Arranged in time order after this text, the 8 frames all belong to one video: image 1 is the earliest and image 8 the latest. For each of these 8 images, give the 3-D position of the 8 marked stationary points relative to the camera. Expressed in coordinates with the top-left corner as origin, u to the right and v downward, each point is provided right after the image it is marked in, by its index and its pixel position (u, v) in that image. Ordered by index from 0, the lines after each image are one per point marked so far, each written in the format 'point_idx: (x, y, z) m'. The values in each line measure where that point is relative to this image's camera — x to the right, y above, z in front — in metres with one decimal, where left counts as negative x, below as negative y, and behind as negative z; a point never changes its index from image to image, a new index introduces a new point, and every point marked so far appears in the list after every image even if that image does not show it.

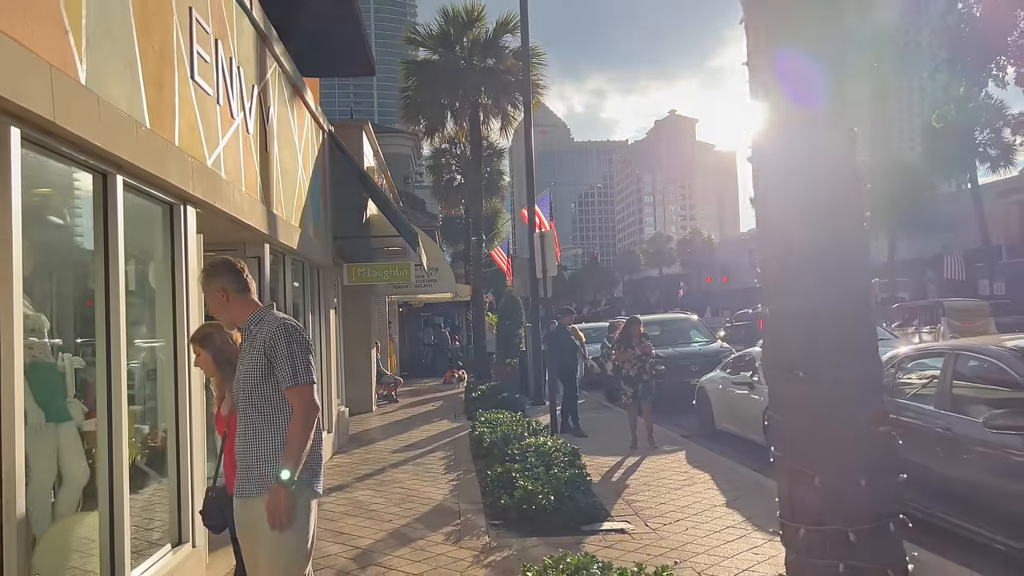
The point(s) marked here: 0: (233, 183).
0: (-2.1, +0.8, +5.9) m
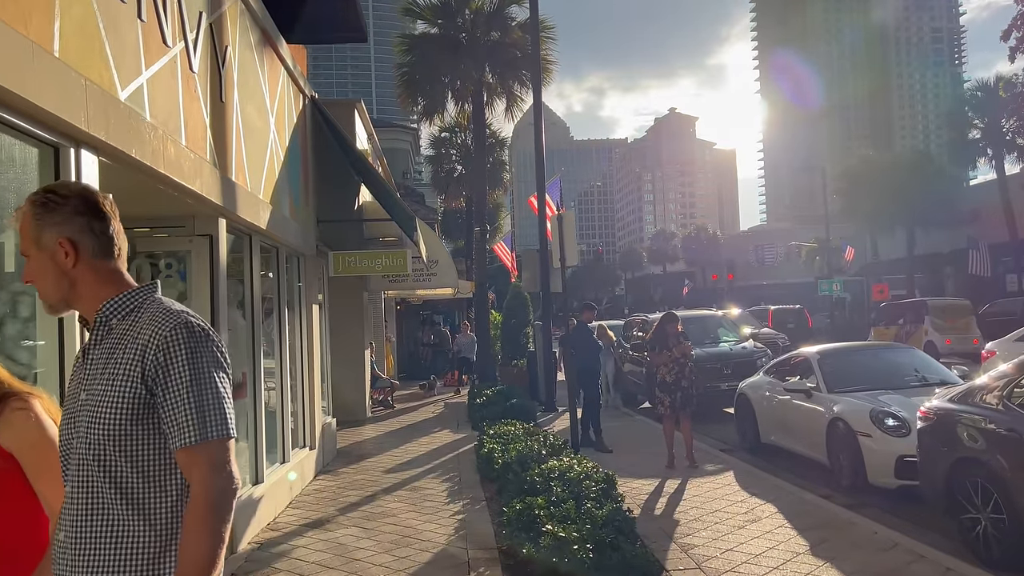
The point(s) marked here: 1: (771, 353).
0: (-2.0, +0.9, +4.4) m
1: (+4.2, -1.1, +12.8) m
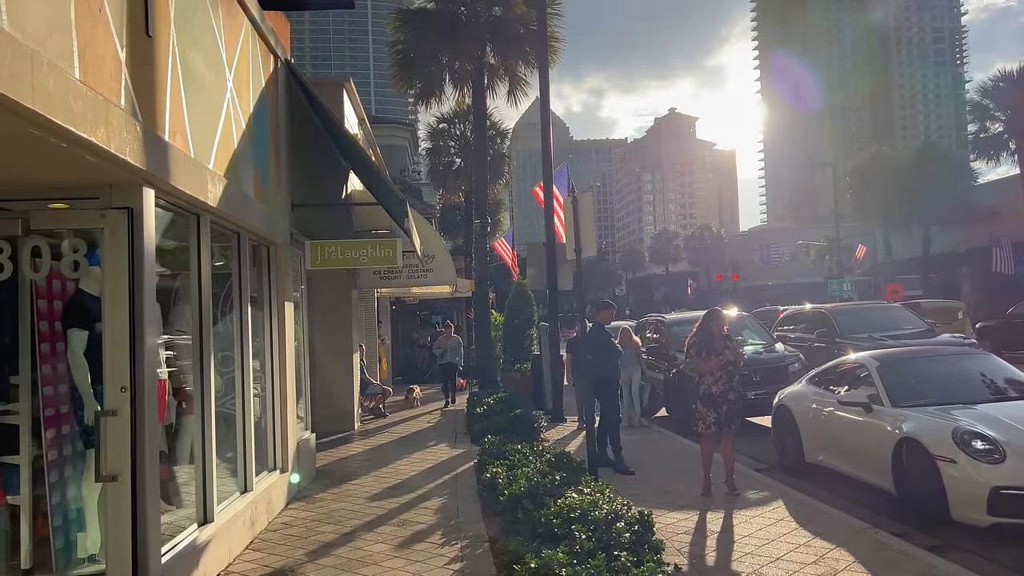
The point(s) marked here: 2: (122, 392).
0: (-1.9, +0.9, +3.1) m
1: (+4.3, -1.0, +11.6) m
2: (-2.1, -0.6, +4.2) m
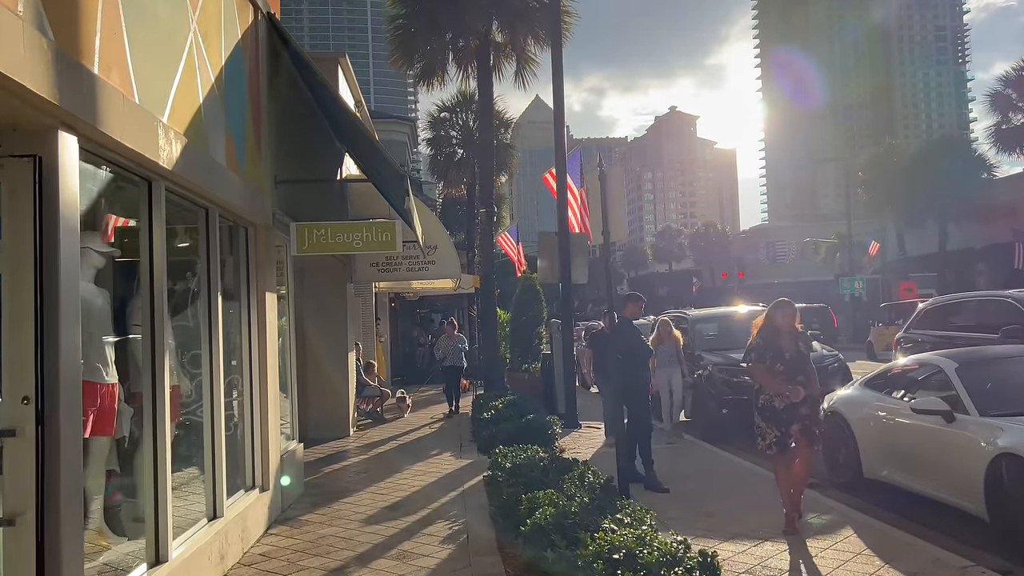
0: (-1.7, +1.0, +2.0) m
1: (+4.5, -0.9, +10.5) m
2: (-2.0, -0.5, +3.1) m
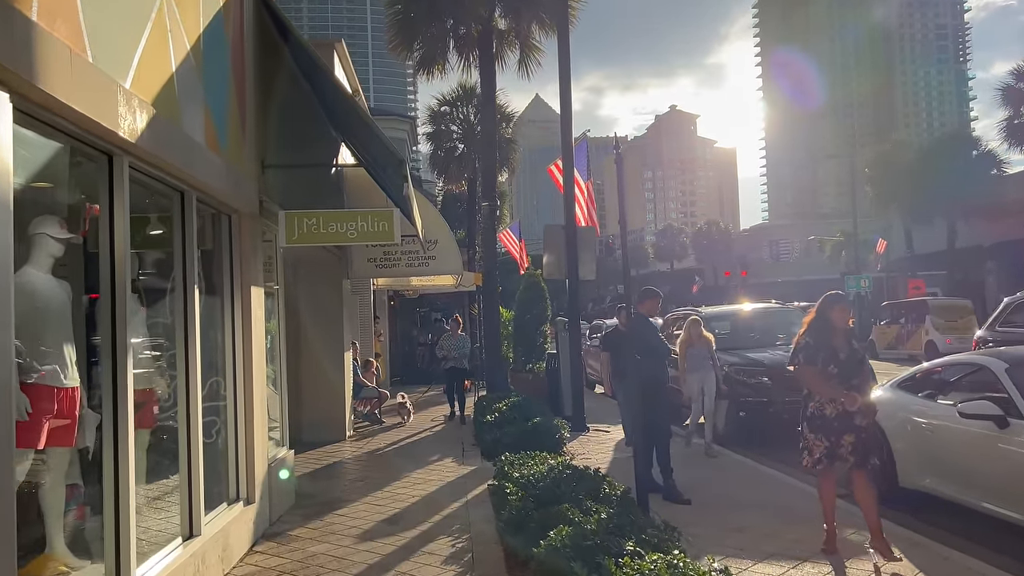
0: (-1.7, +1.1, +1.5) m
1: (+4.5, -0.9, +10.0) m
2: (-1.9, -0.4, +2.6) m
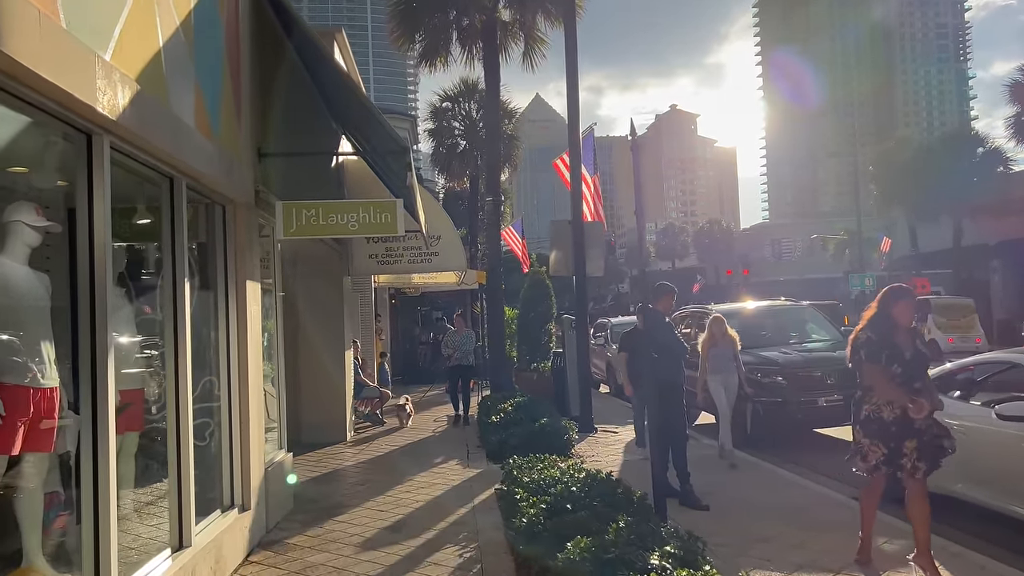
0: (-1.6, +1.1, +1.2) m
1: (+4.6, -0.8, +9.6) m
2: (-1.8, -0.4, +2.3) m
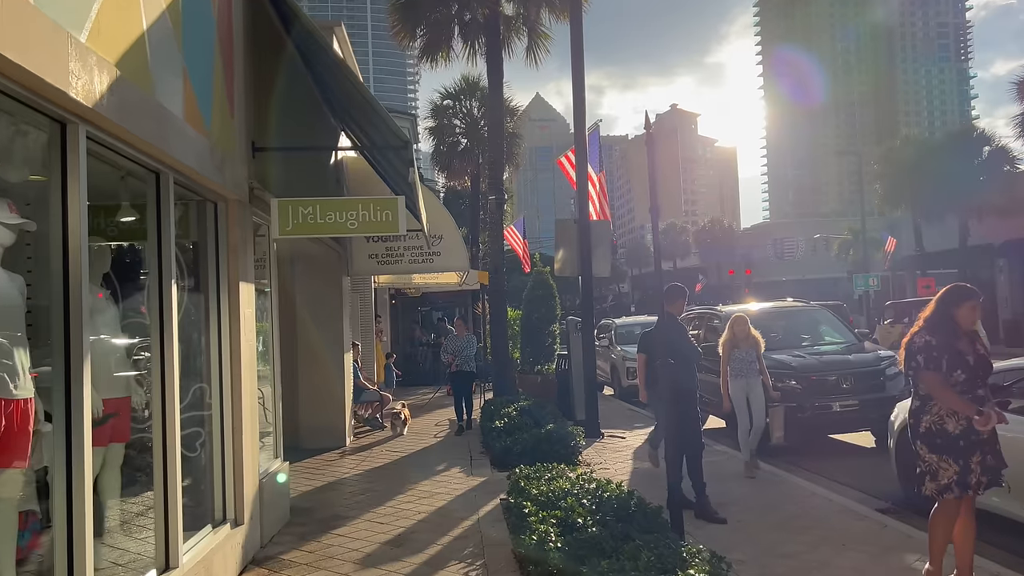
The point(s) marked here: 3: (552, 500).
0: (-1.5, +1.1, +0.9) m
1: (+4.6, -0.8, +9.3) m
2: (-1.8, -0.4, +2.0) m
3: (+0.3, -1.5, +5.5) m
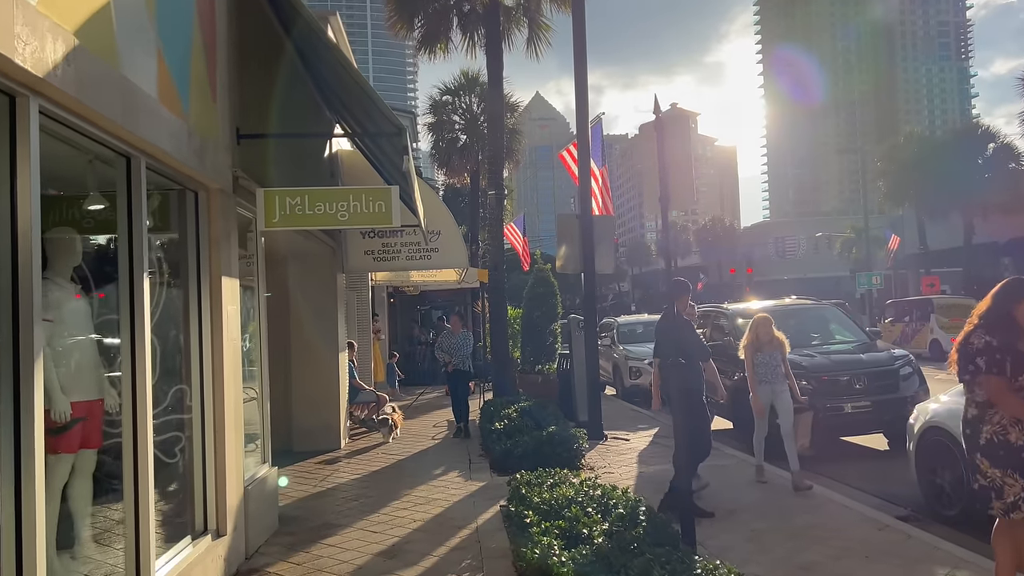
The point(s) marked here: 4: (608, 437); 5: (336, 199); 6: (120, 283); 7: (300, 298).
0: (-1.5, +1.1, +0.5) m
1: (+4.6, -0.8, +9.0) m
2: (-1.8, -0.4, +1.6) m
3: (+0.3, -1.4, +5.2) m
4: (+1.2, -1.9, +10.1) m
5: (-1.3, +0.6, +5.6) m
6: (-2.0, 0.0, +4.1) m
7: (-2.6, -0.1, +9.7) m
